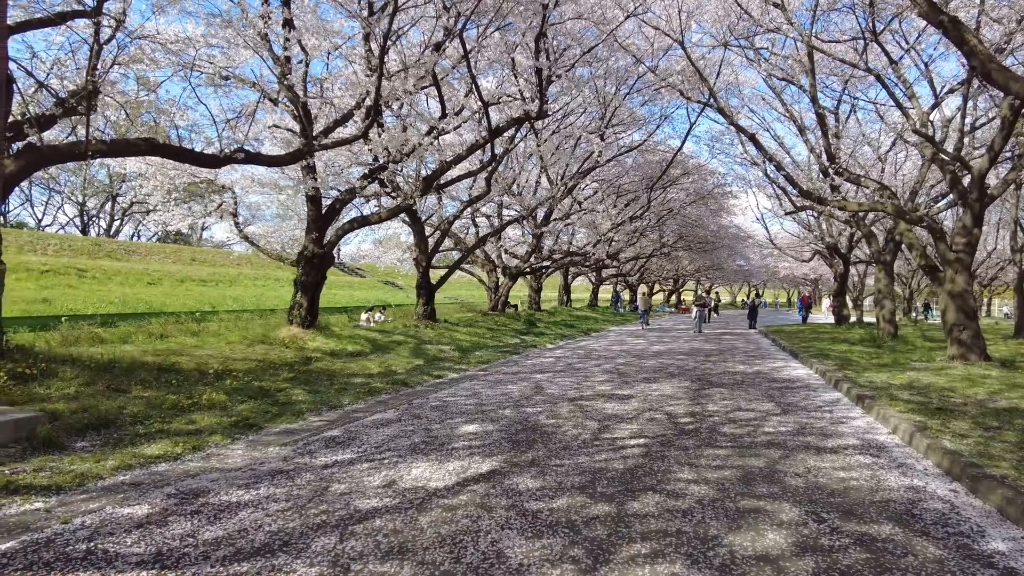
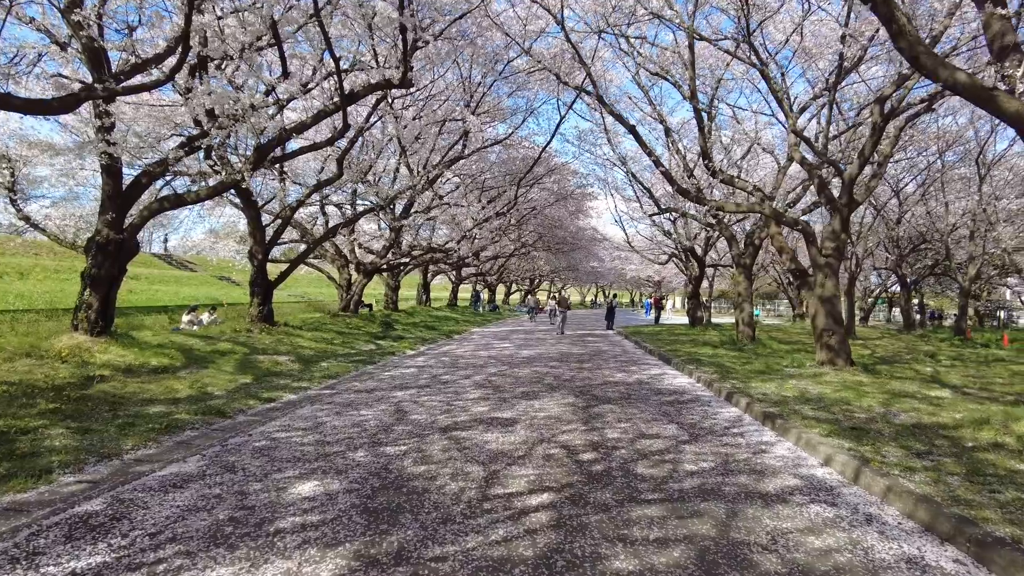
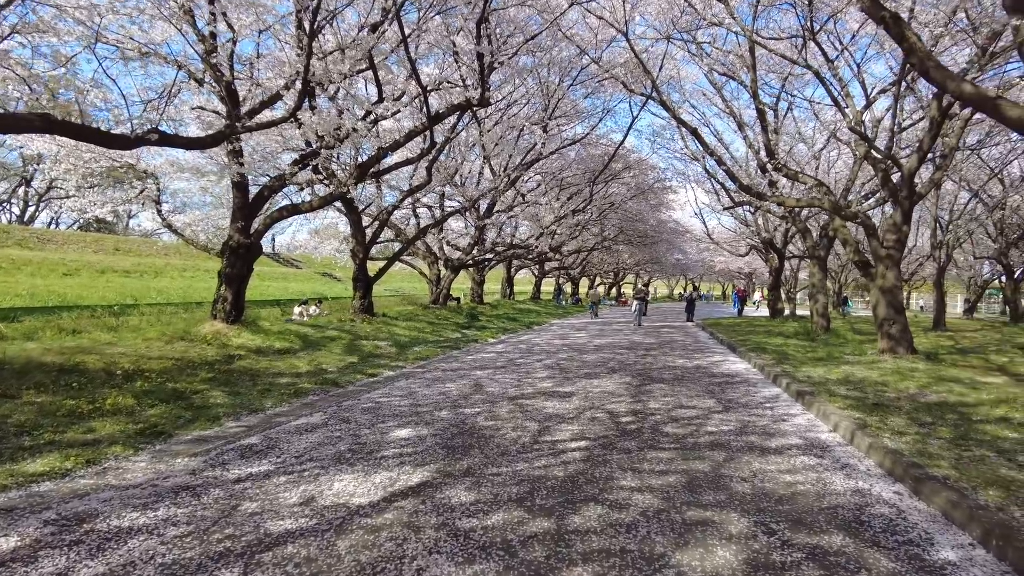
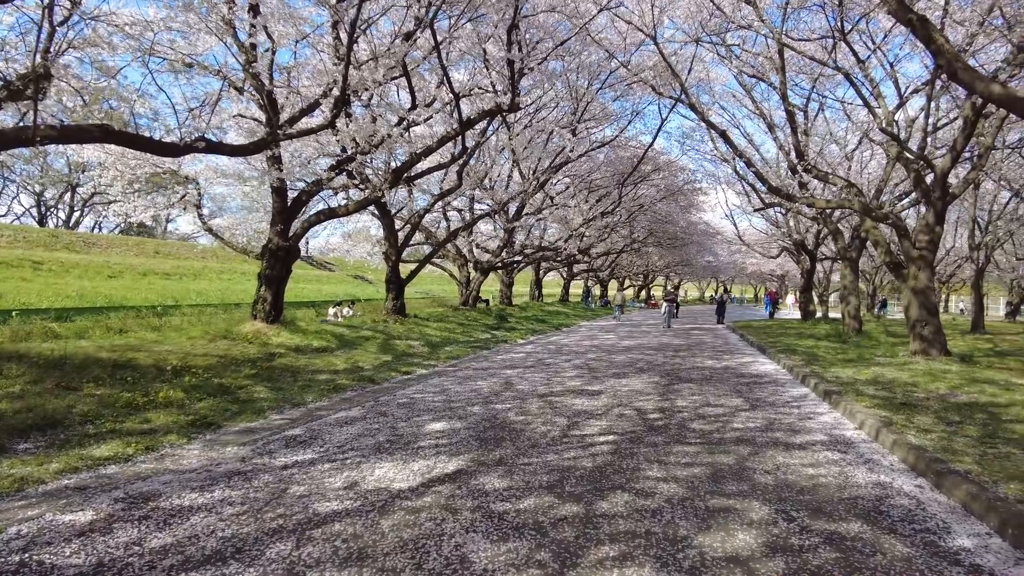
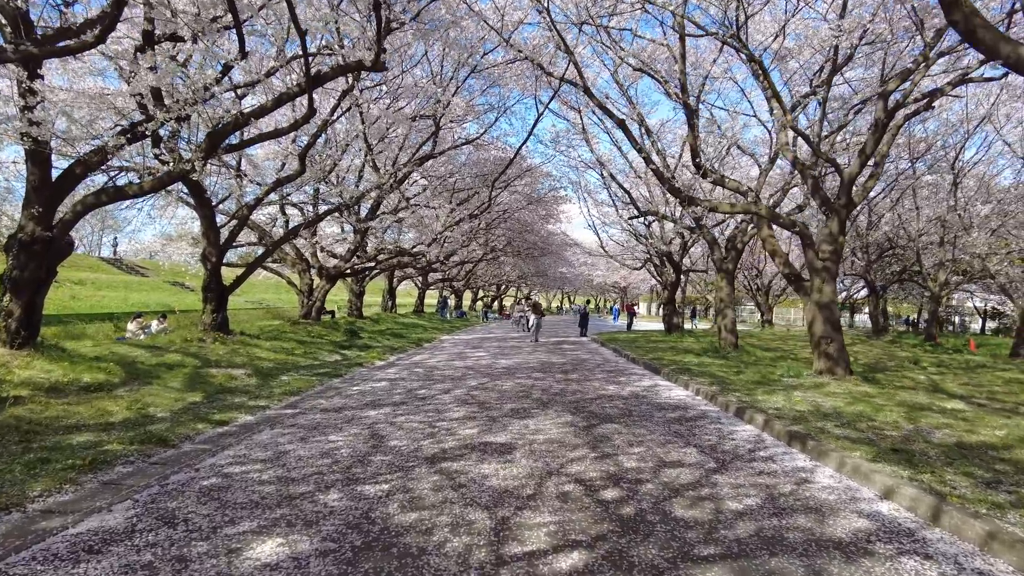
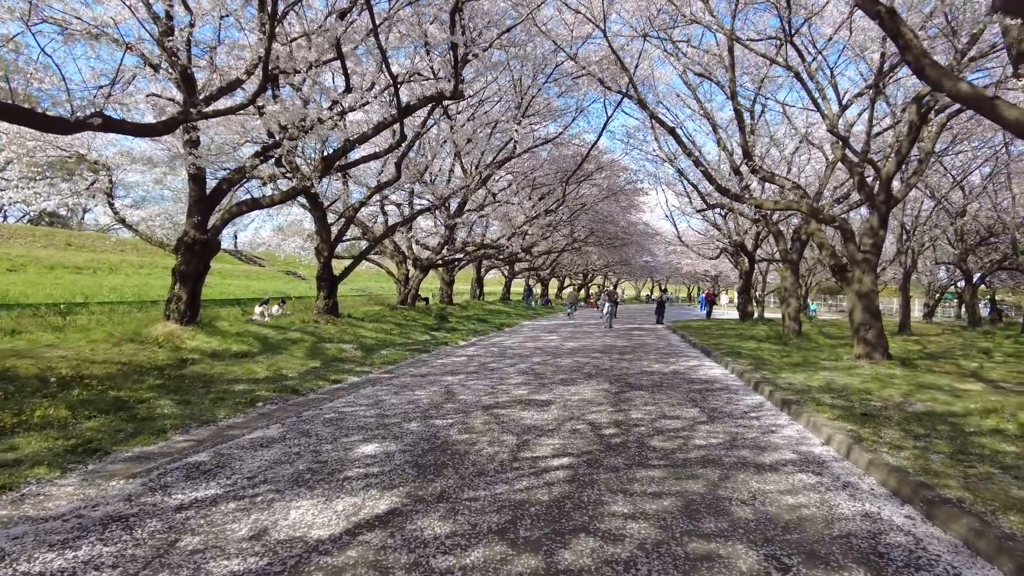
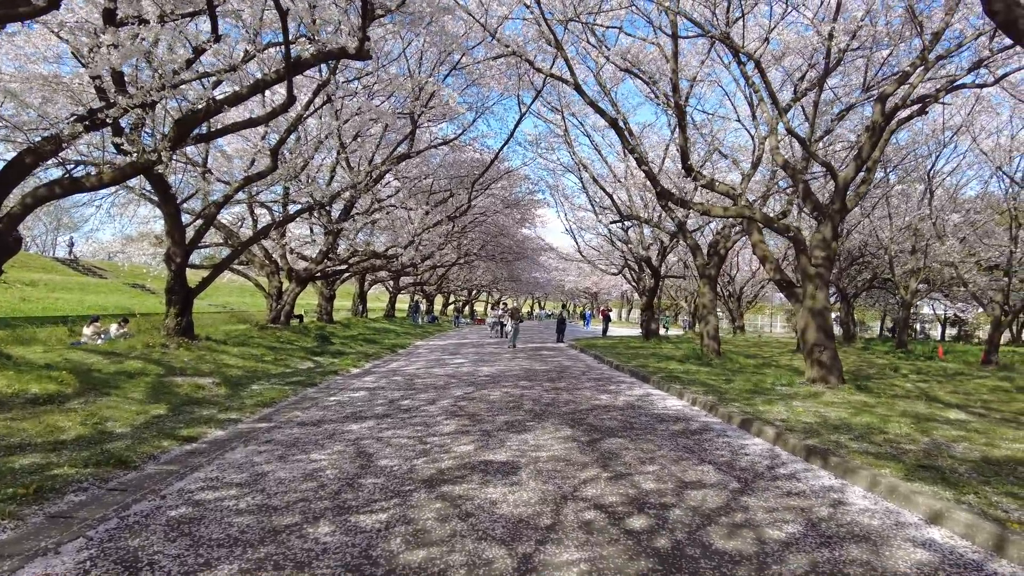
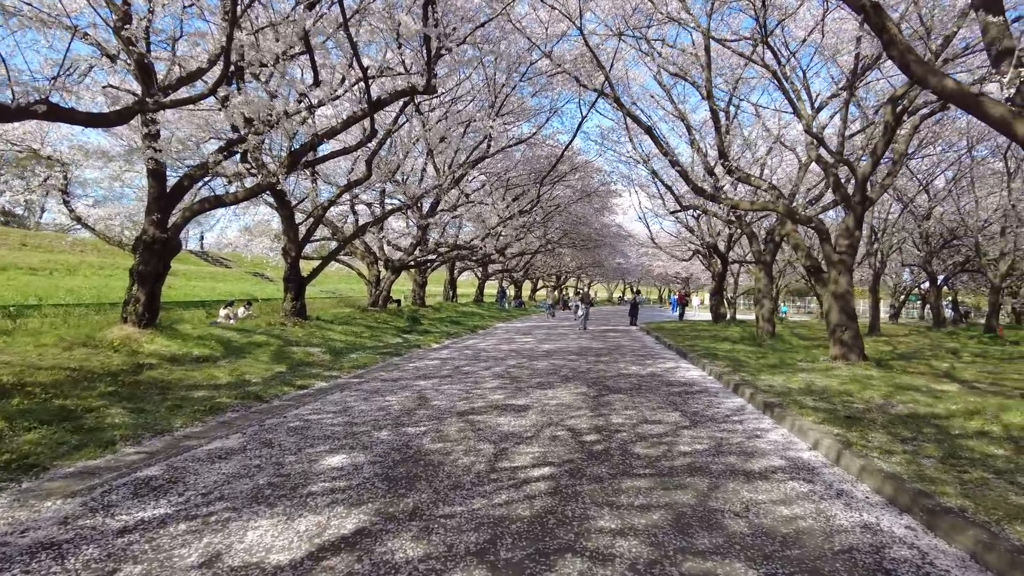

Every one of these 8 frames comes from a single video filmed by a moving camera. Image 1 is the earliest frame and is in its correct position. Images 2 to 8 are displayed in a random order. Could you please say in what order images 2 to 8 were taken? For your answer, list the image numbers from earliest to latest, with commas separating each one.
4, 3, 6, 8, 2, 5, 7
